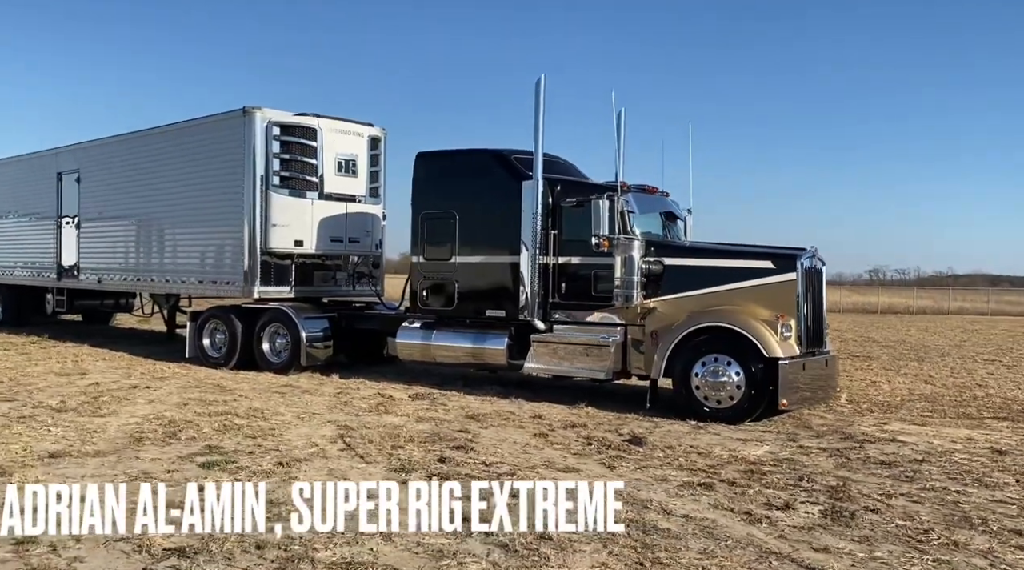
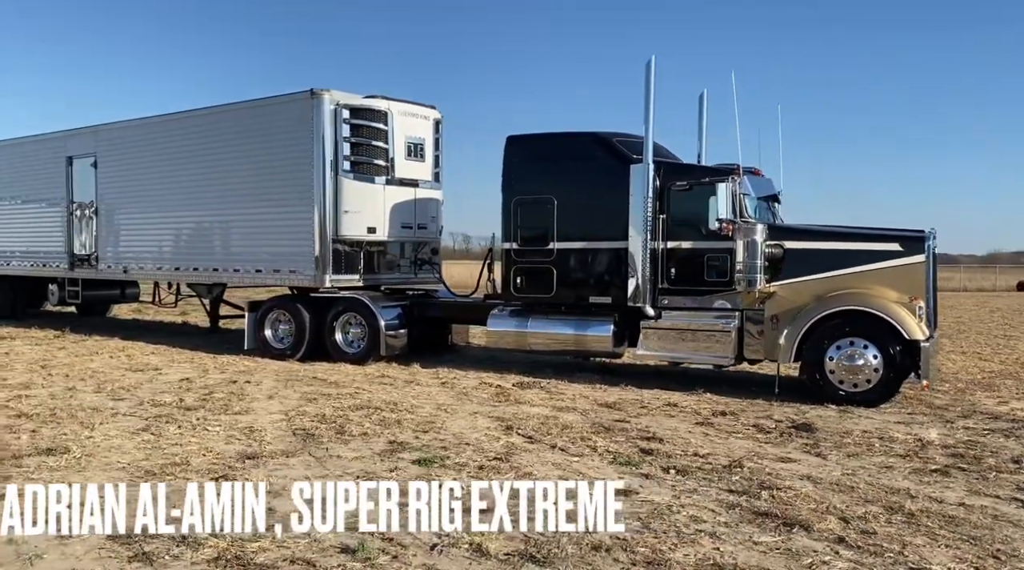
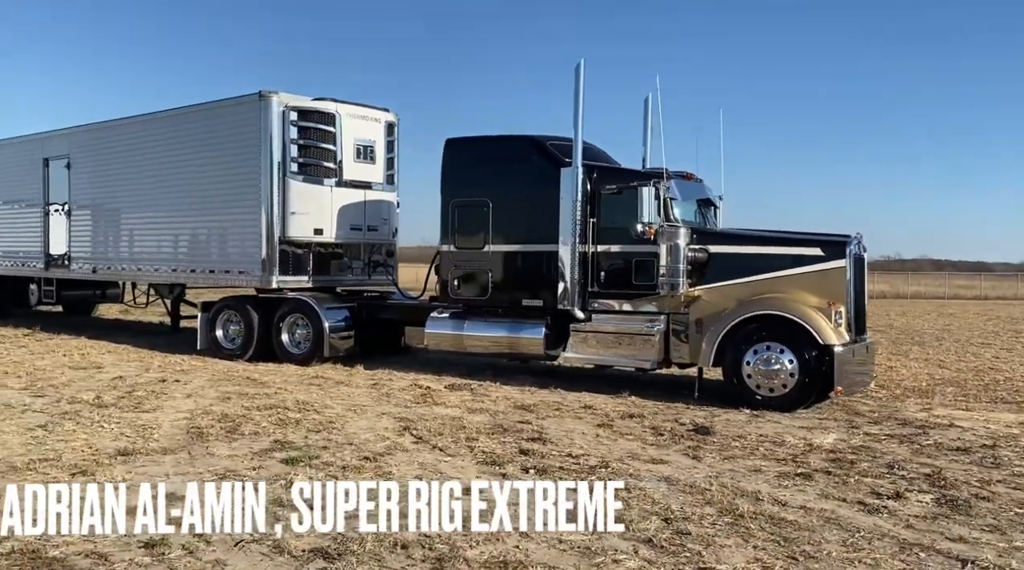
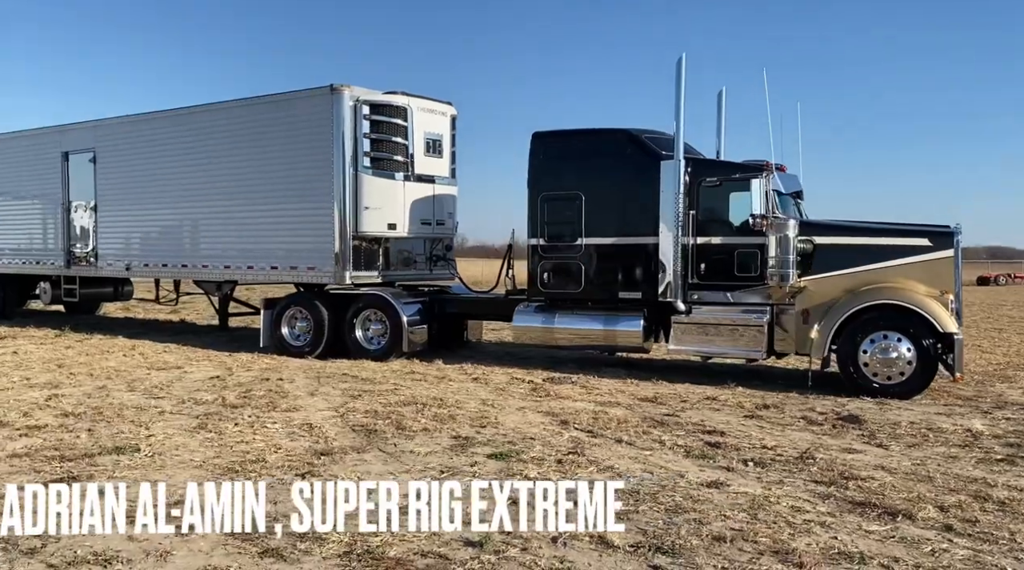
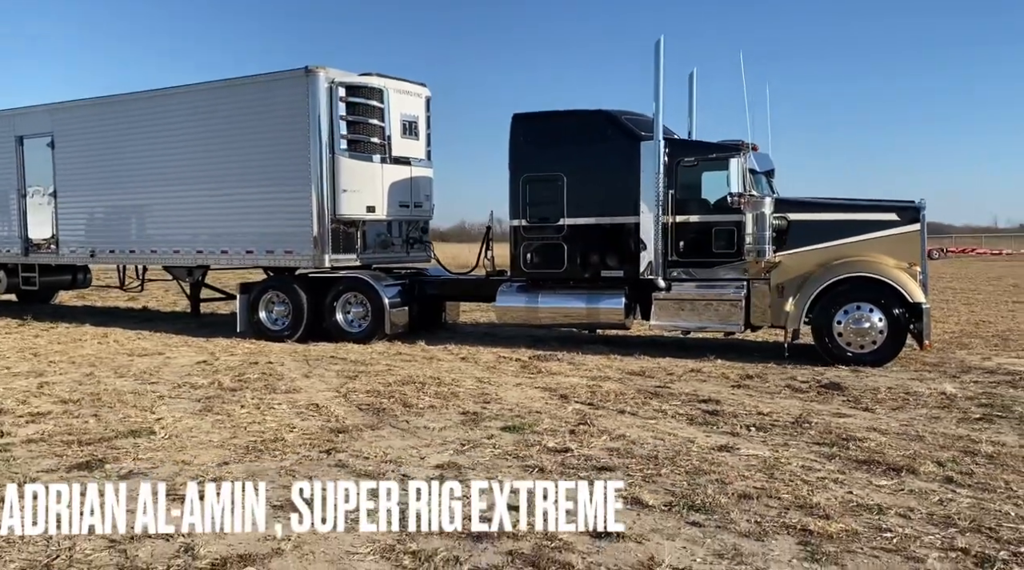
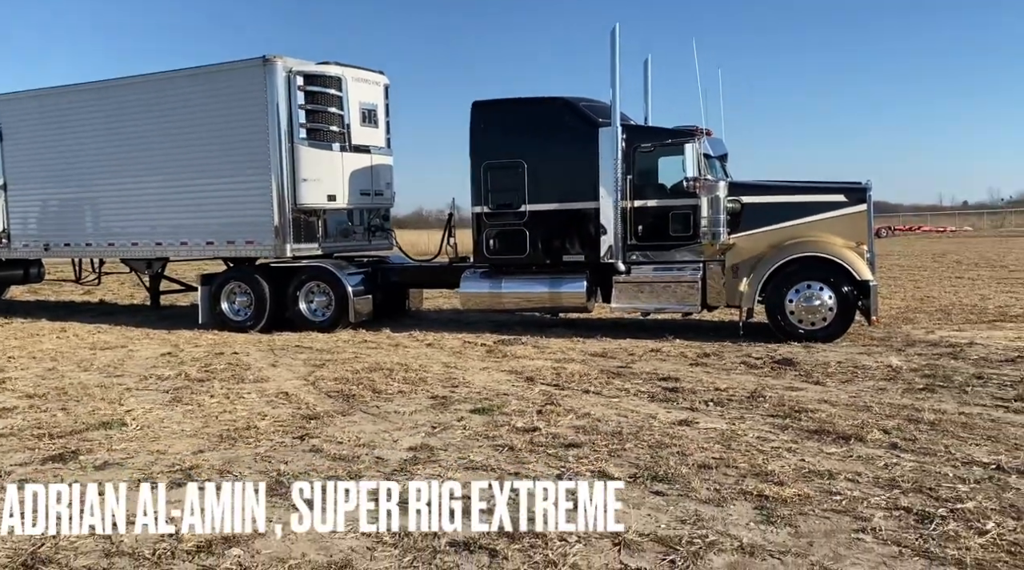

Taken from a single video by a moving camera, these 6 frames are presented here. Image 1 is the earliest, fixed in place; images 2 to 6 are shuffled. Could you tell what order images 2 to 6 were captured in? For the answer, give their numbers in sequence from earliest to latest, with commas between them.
3, 2, 4, 5, 6
